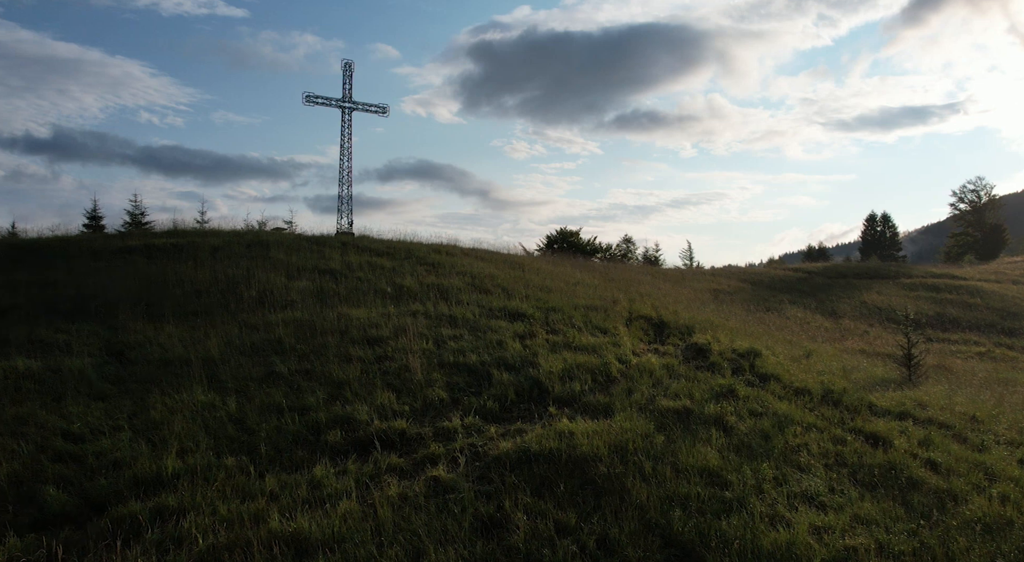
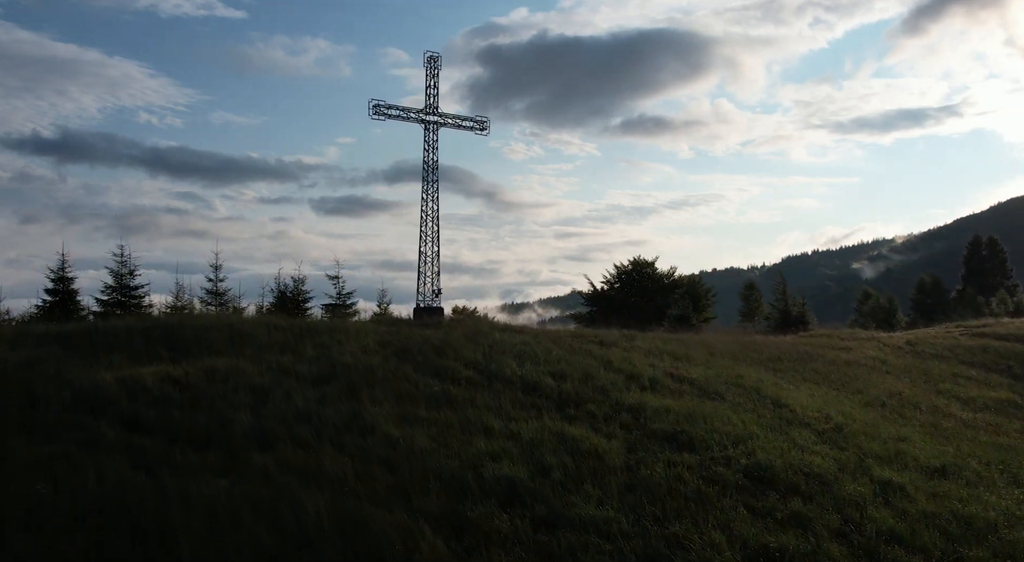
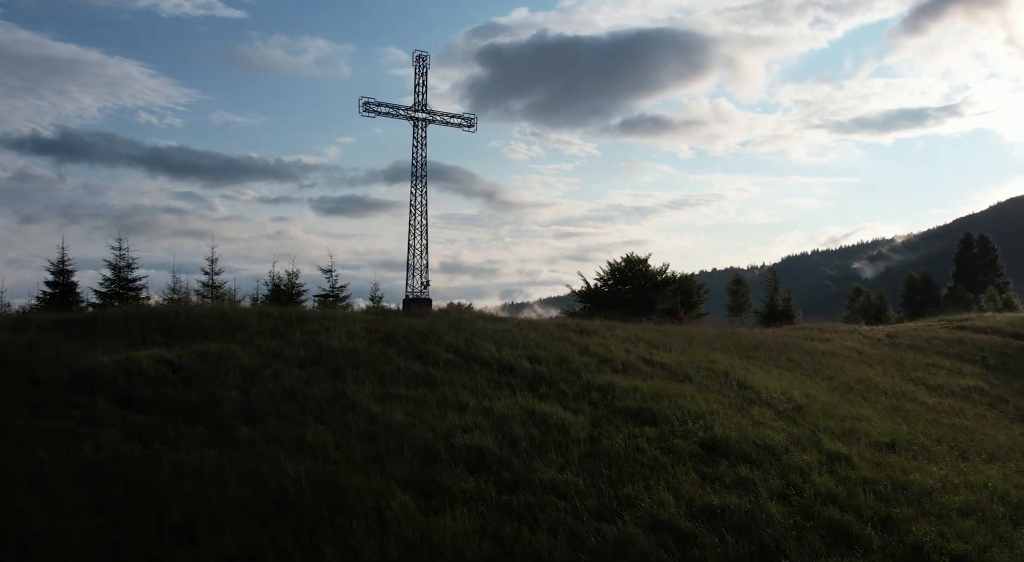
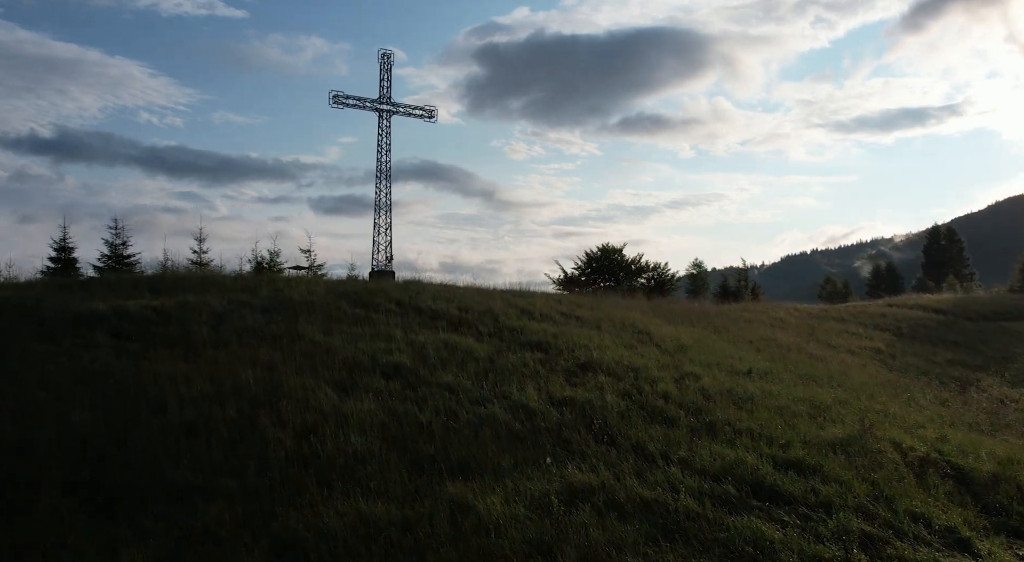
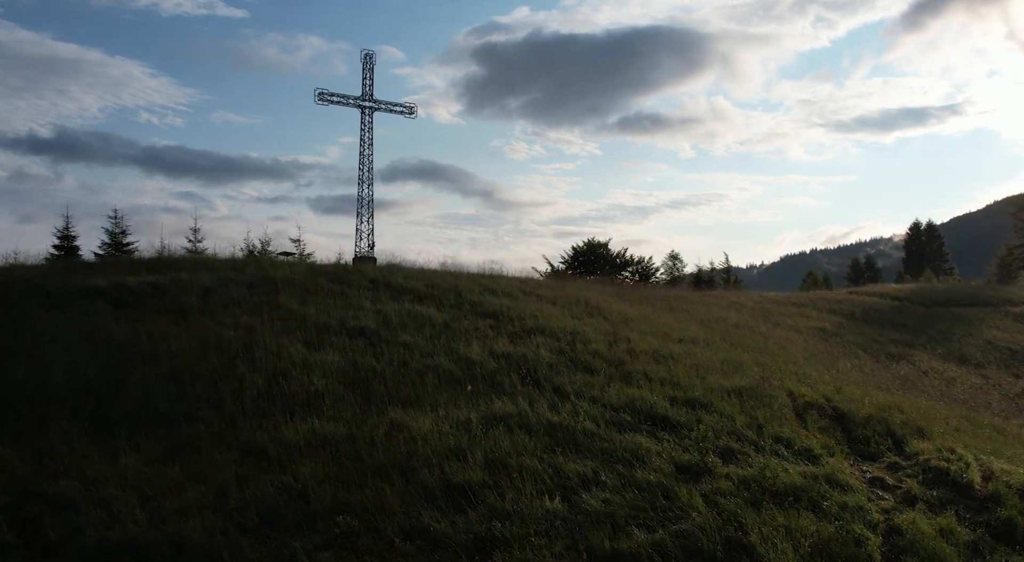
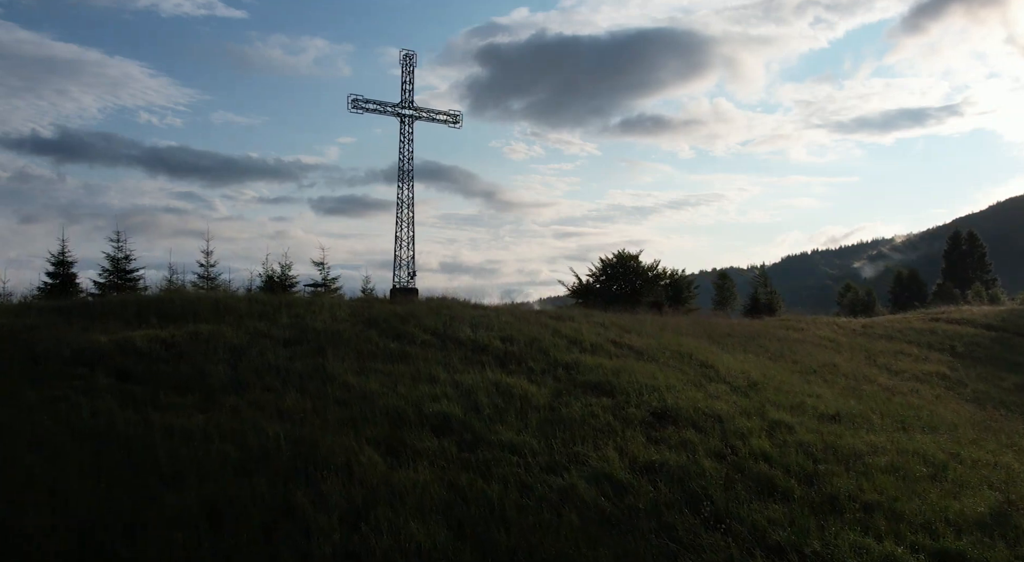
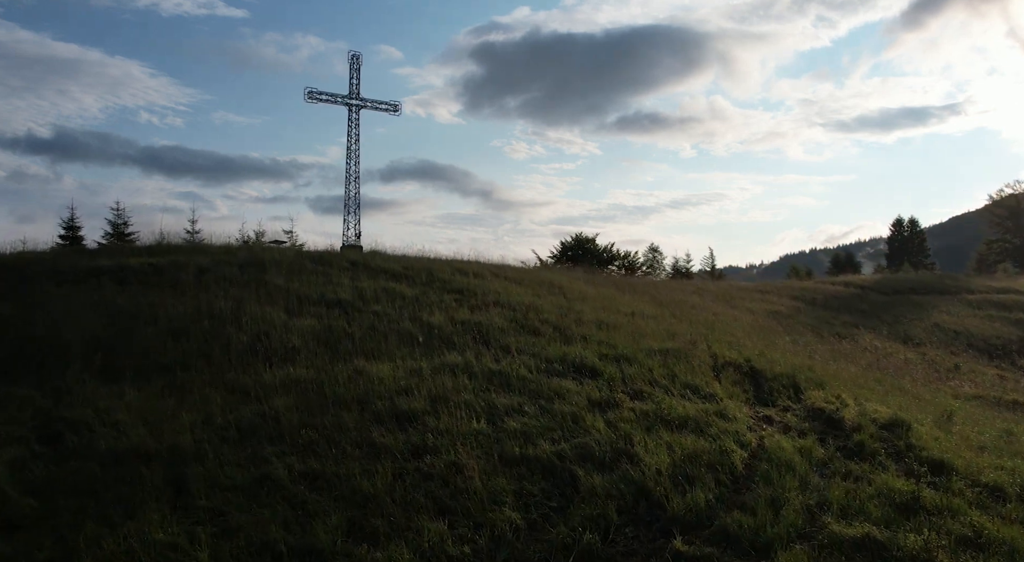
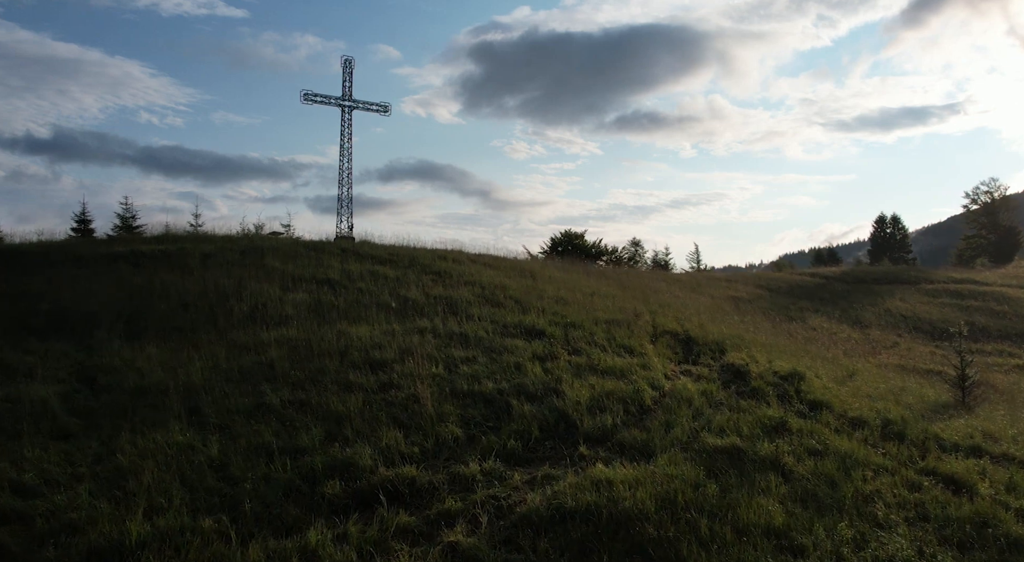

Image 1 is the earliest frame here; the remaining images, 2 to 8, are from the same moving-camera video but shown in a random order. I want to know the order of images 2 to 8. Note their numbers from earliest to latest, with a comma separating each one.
8, 7, 5, 4, 6, 3, 2
